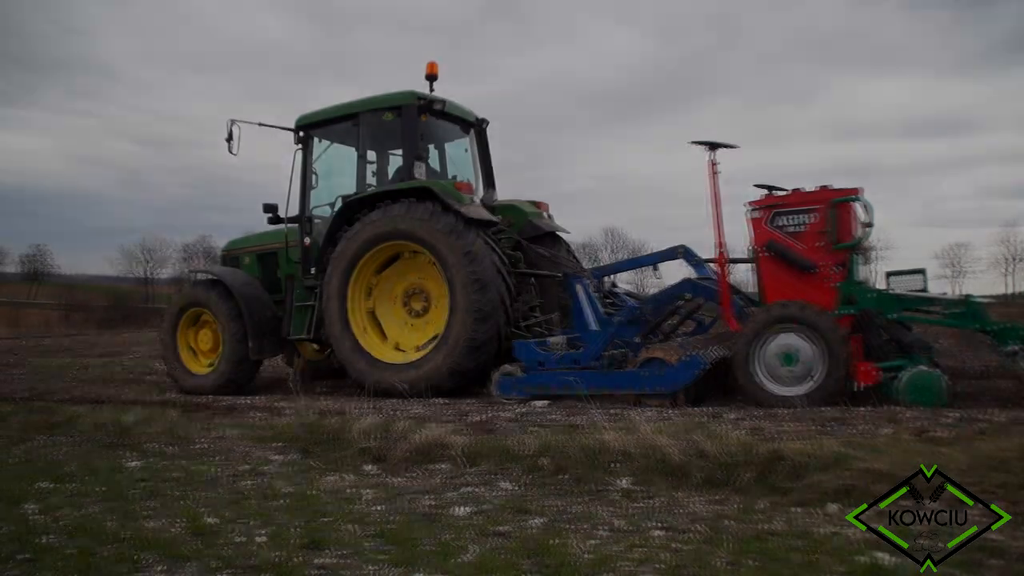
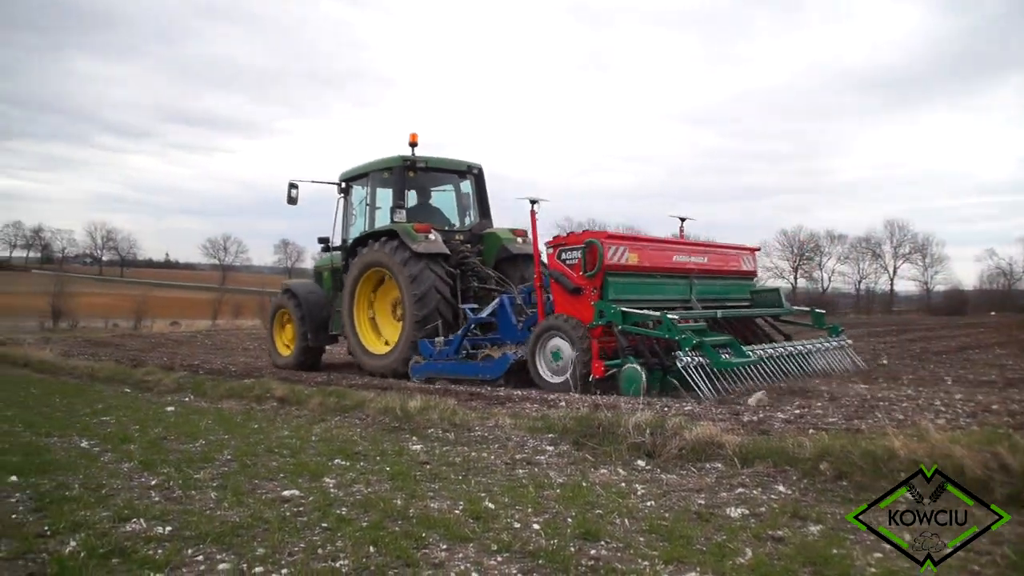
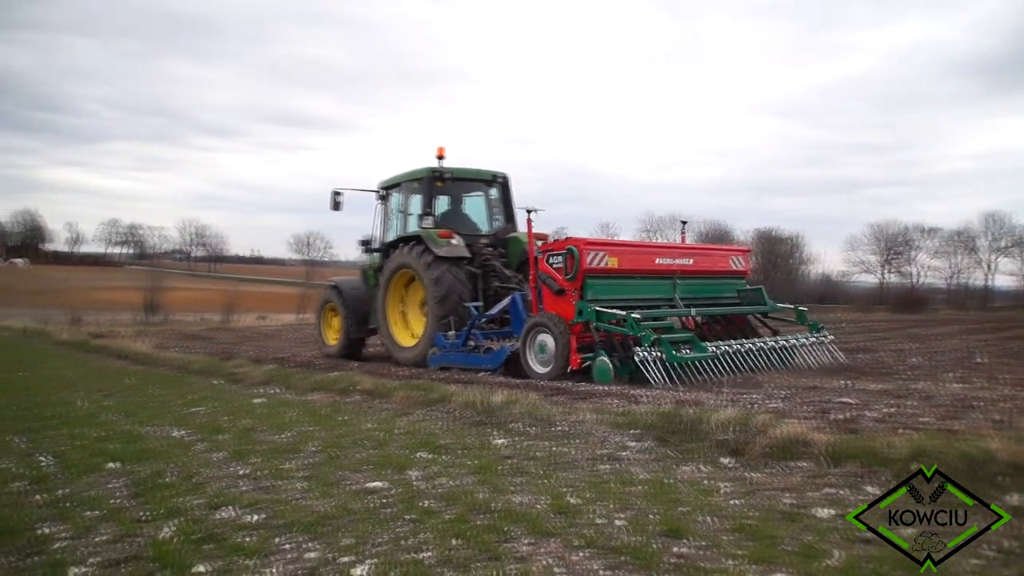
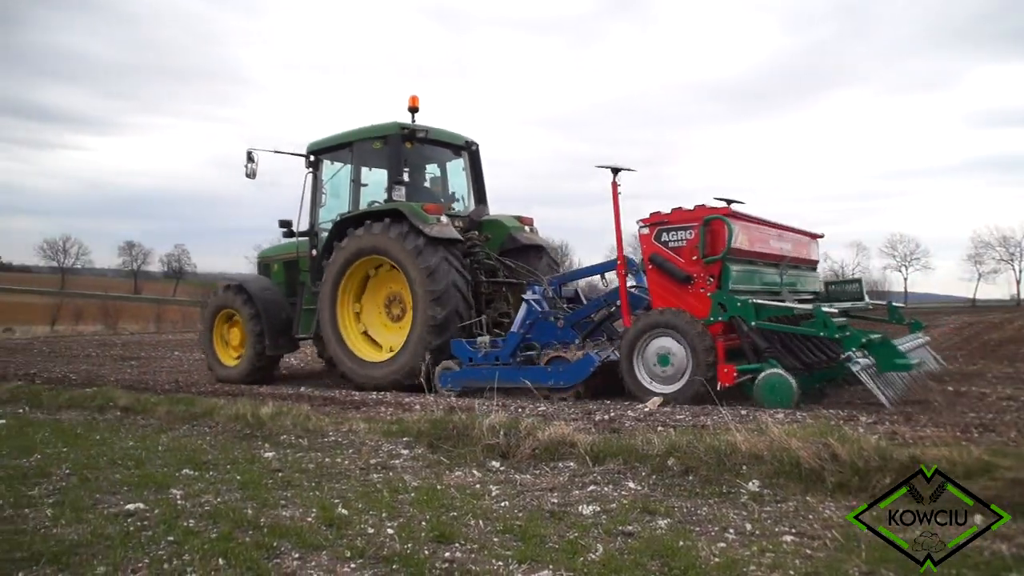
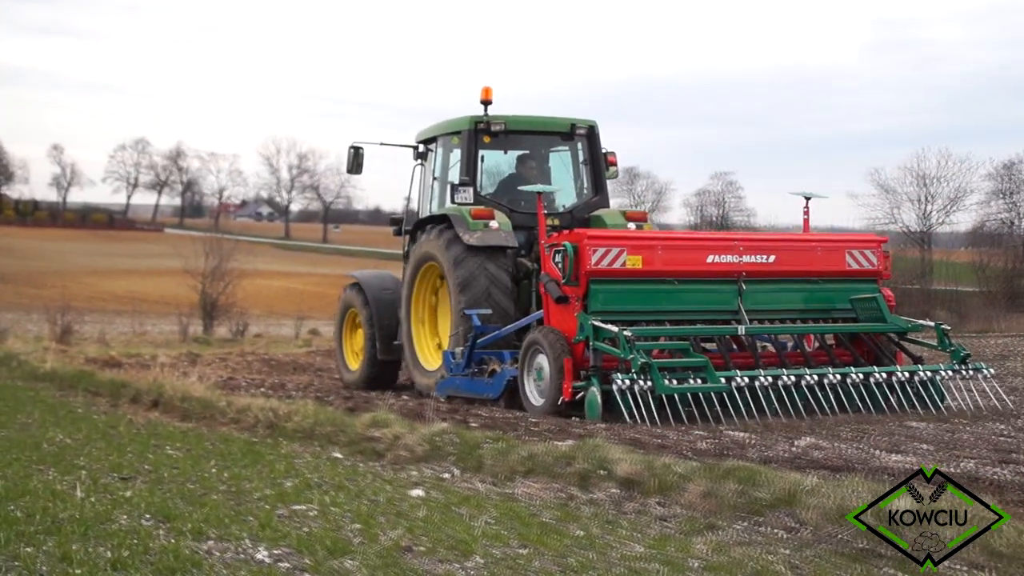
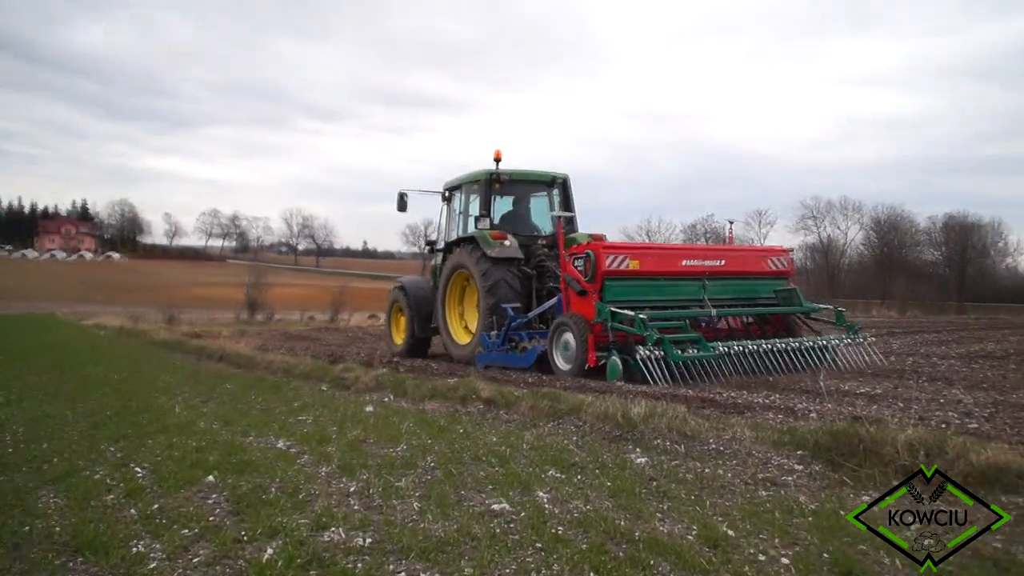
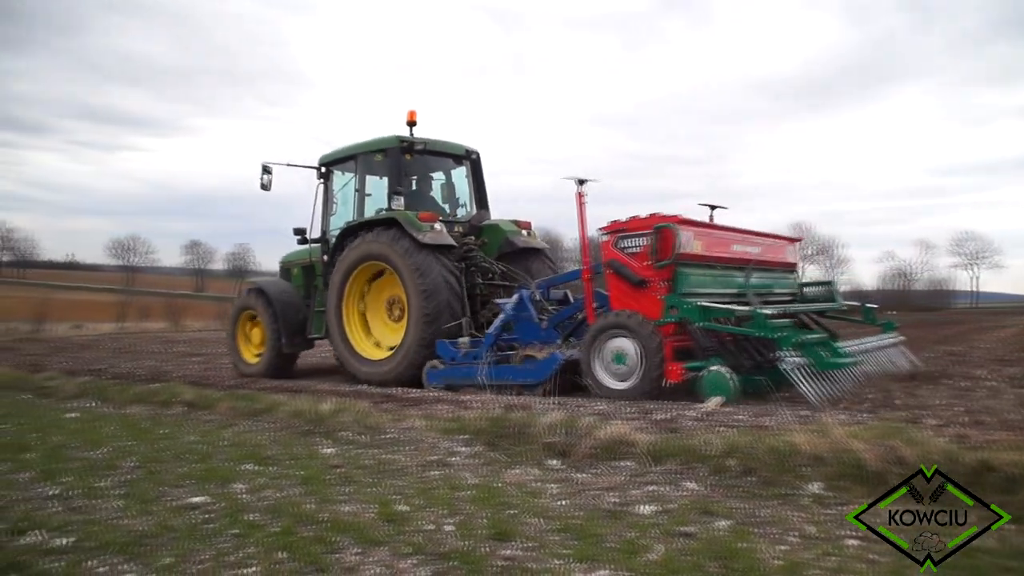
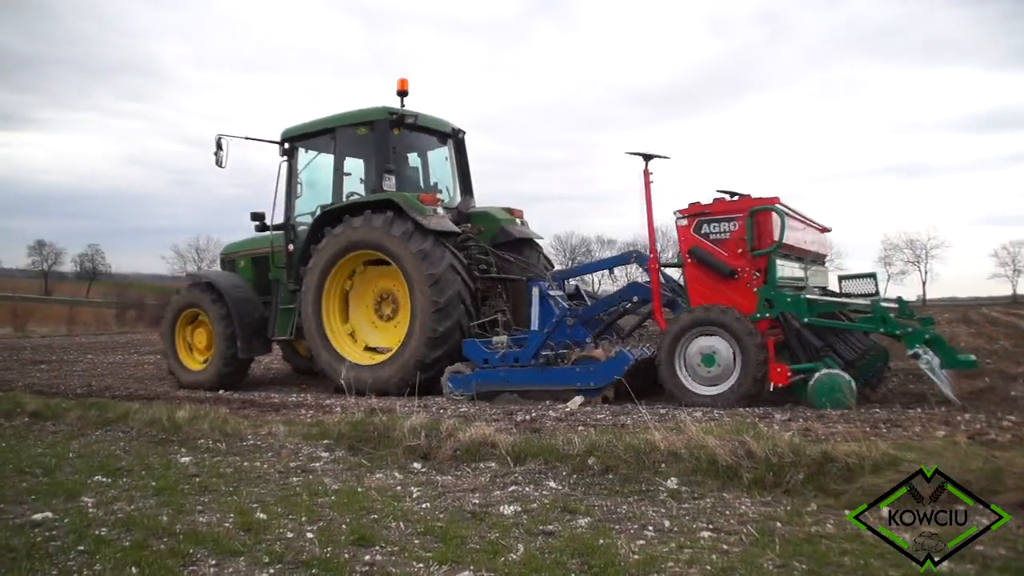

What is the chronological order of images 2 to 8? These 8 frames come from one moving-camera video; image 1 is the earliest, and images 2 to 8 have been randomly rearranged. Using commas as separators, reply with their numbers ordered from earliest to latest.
8, 4, 7, 2, 3, 6, 5
